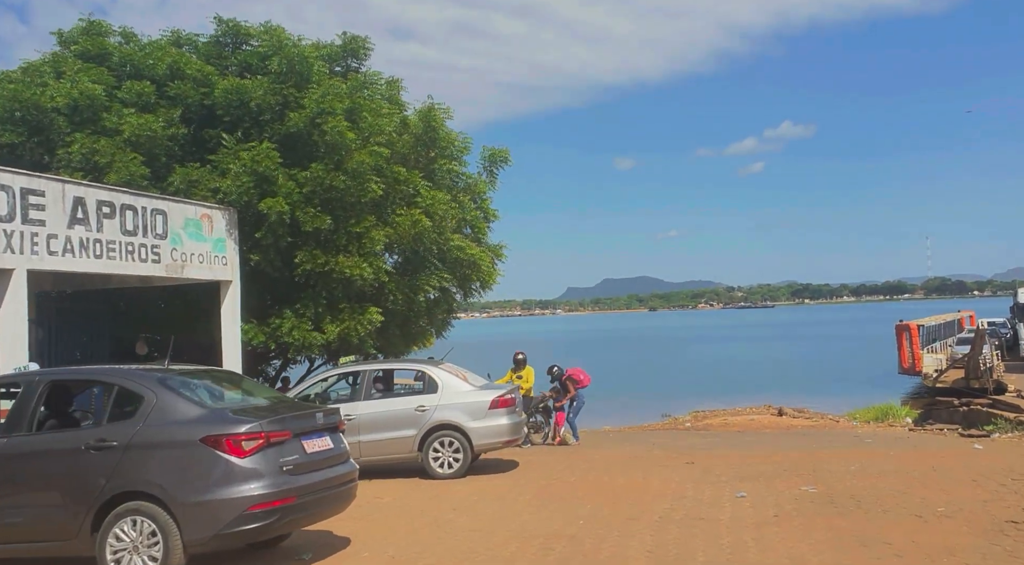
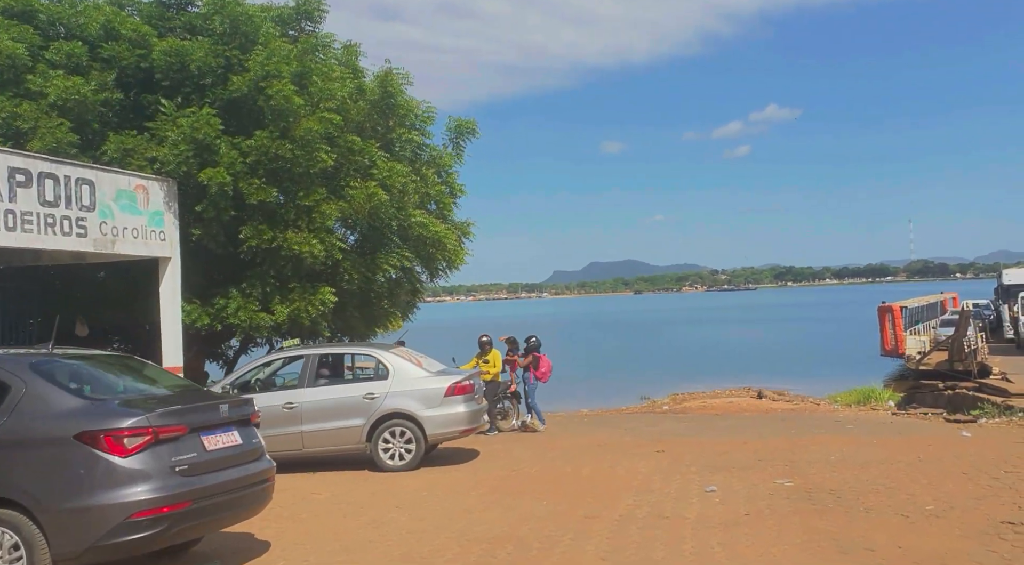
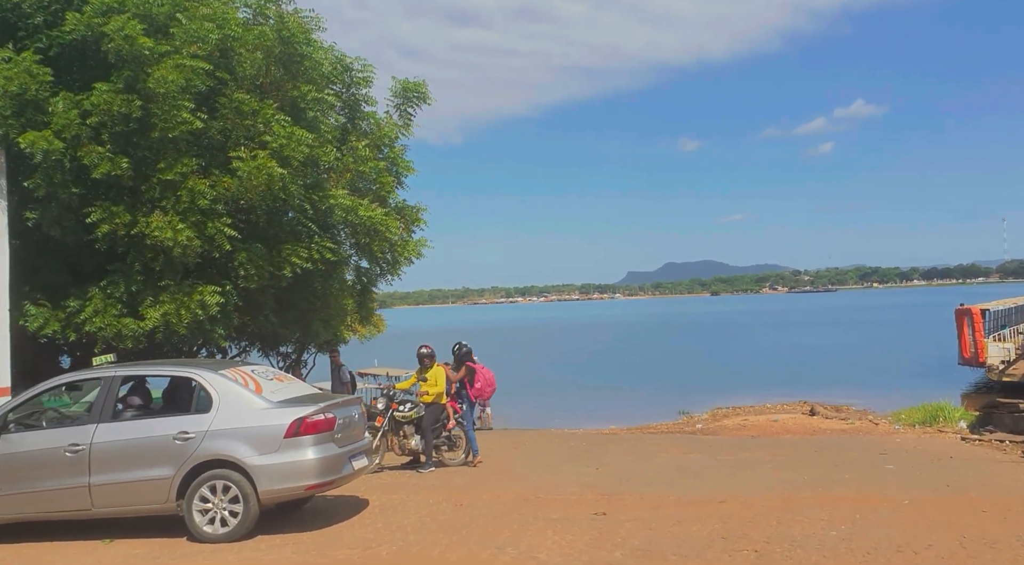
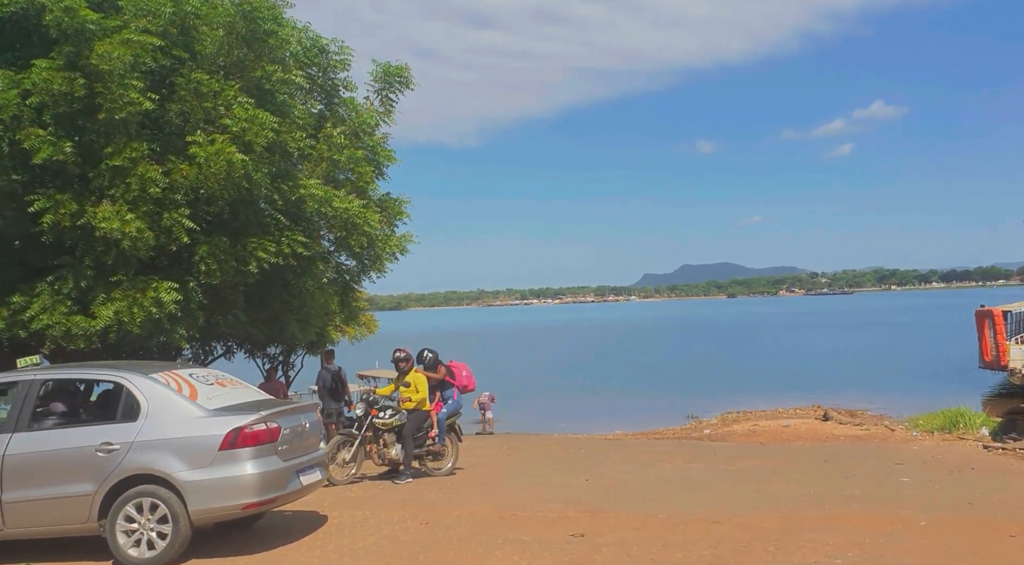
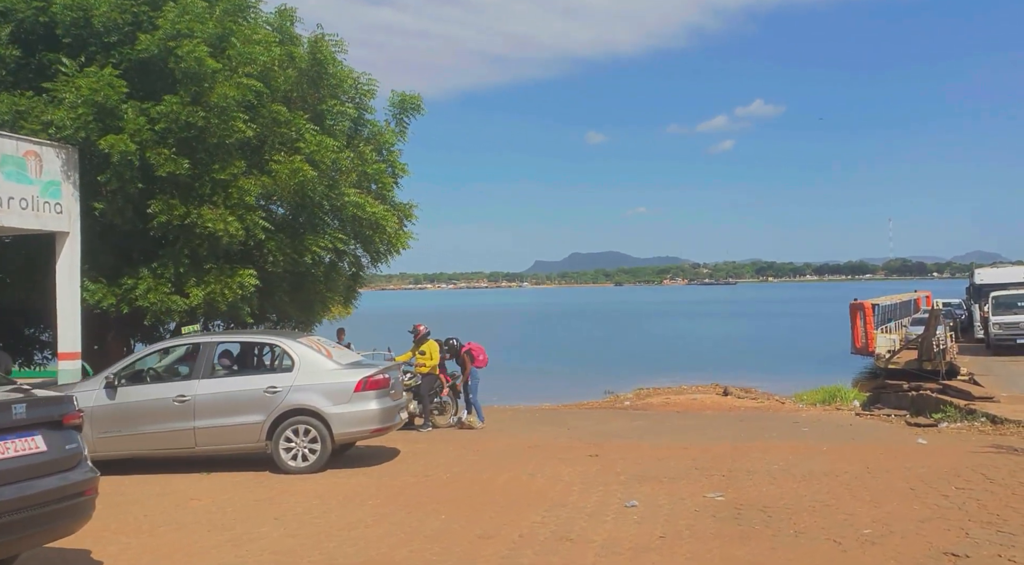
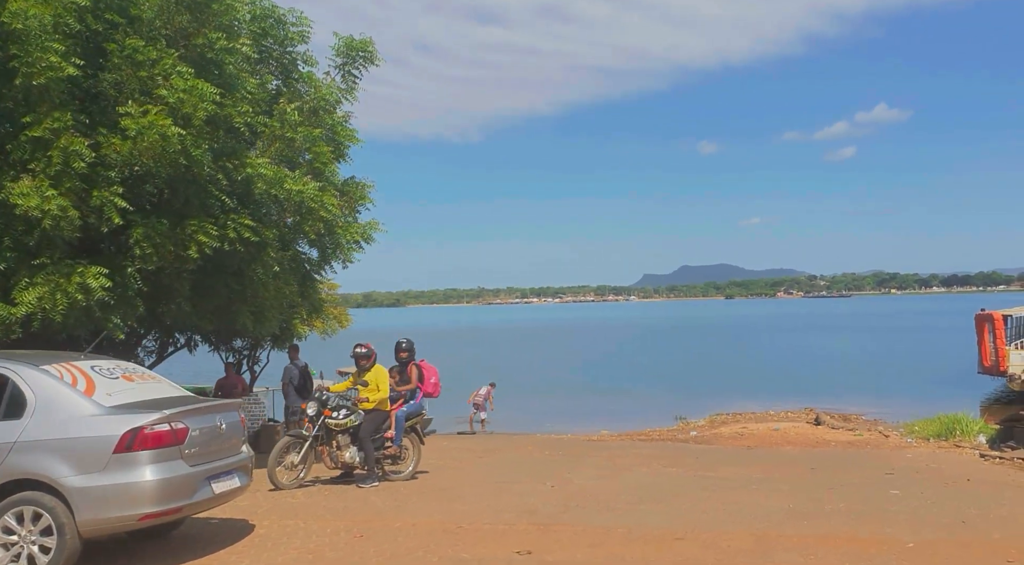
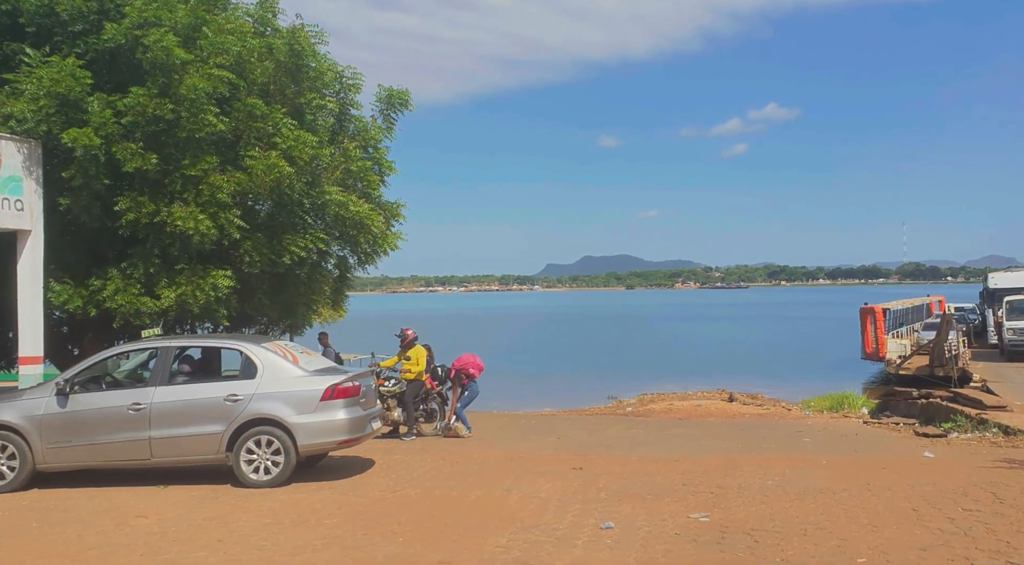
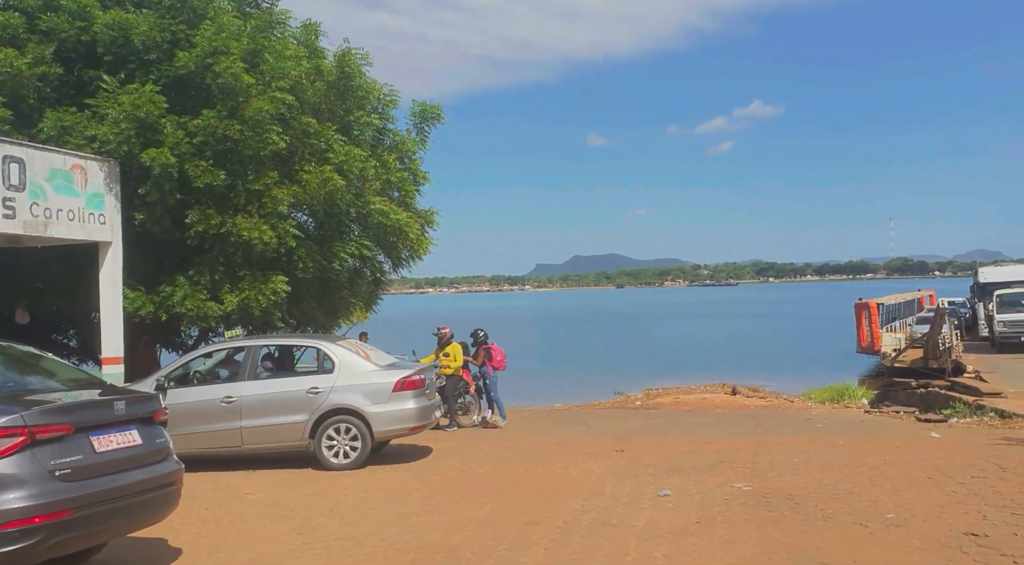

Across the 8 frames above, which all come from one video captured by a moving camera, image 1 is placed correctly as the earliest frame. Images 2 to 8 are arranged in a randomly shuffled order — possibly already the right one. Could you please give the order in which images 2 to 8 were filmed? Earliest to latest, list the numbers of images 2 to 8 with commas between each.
2, 8, 5, 7, 3, 4, 6
